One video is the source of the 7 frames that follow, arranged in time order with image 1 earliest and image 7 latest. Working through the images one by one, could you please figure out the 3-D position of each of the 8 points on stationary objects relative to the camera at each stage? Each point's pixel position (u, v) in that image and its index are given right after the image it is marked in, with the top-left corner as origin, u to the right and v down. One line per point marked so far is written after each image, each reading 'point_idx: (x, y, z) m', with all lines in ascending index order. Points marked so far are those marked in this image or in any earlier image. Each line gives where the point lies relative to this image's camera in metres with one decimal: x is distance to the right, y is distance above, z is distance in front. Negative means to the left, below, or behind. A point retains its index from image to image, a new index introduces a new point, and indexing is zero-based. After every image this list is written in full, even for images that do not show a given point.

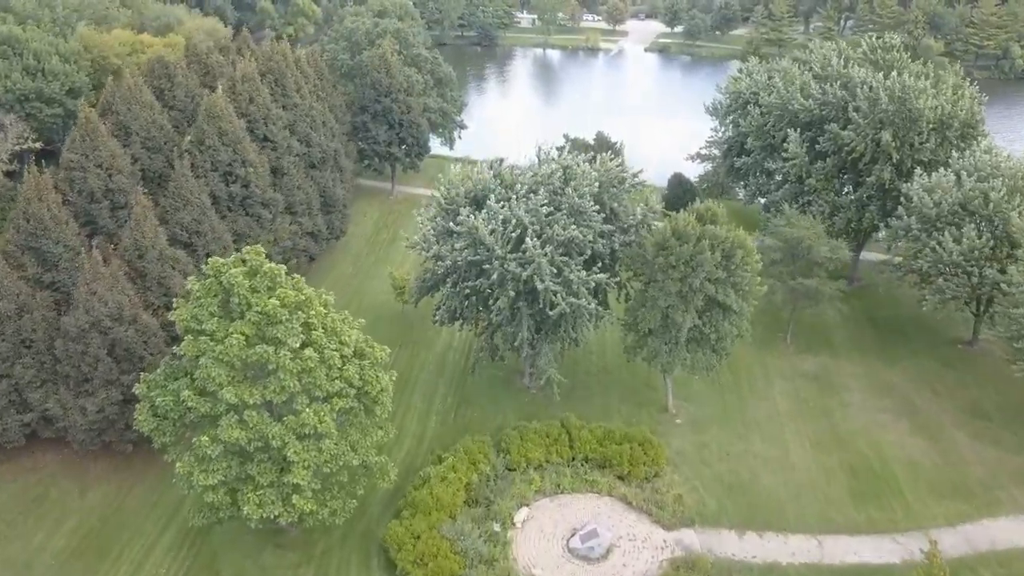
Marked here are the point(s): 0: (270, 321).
0: (-5.6, -0.8, +19.3) m
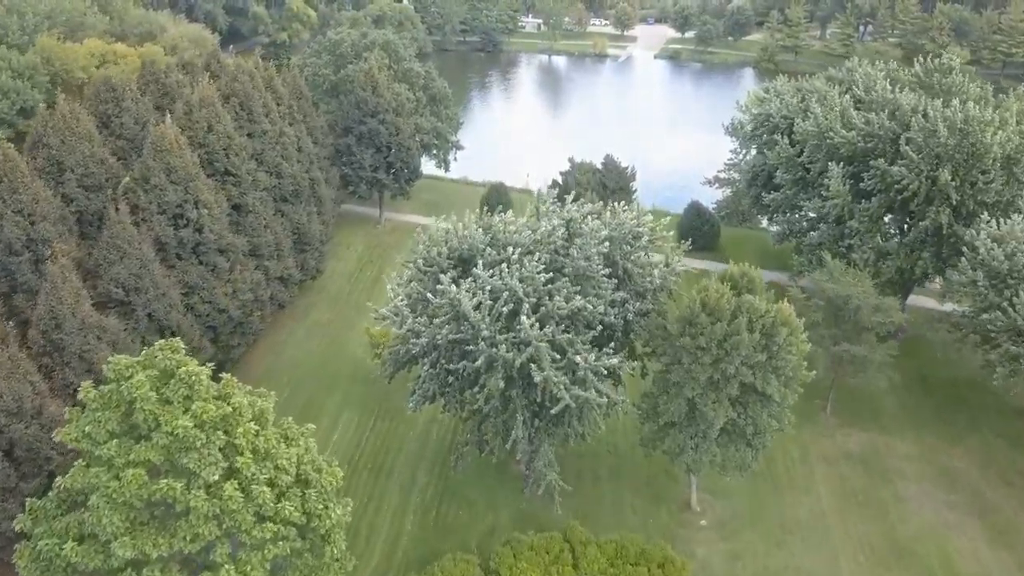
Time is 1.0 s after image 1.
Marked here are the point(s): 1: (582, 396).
0: (-5.9, -2.8, +14.8) m
1: (+1.6, -2.5, +19.5) m
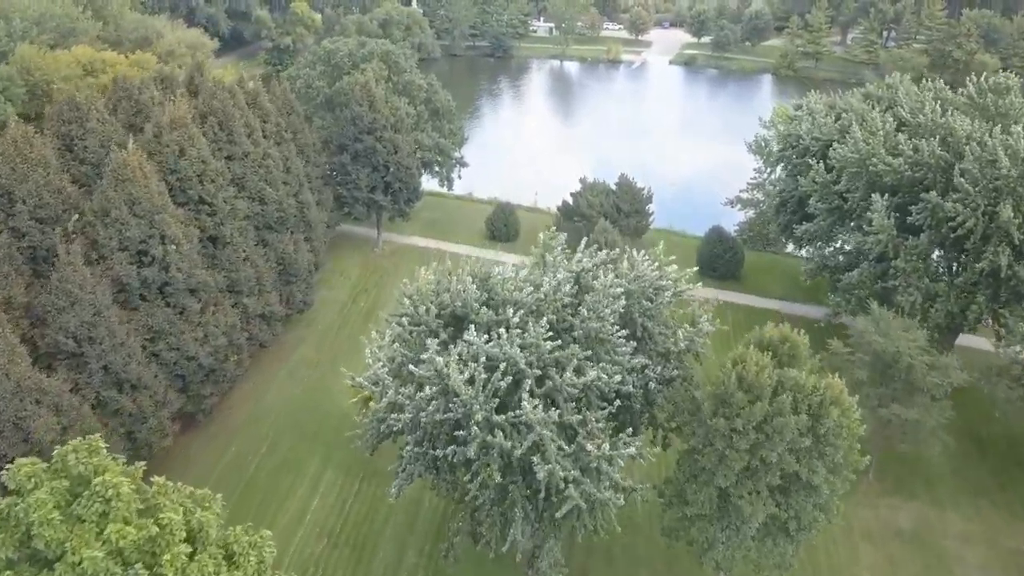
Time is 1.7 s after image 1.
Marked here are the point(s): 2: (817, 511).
0: (-5.9, -4.2, +11.8) m
1: (+1.6, -3.9, +16.4) m
2: (+6.4, -4.7, +17.5) m
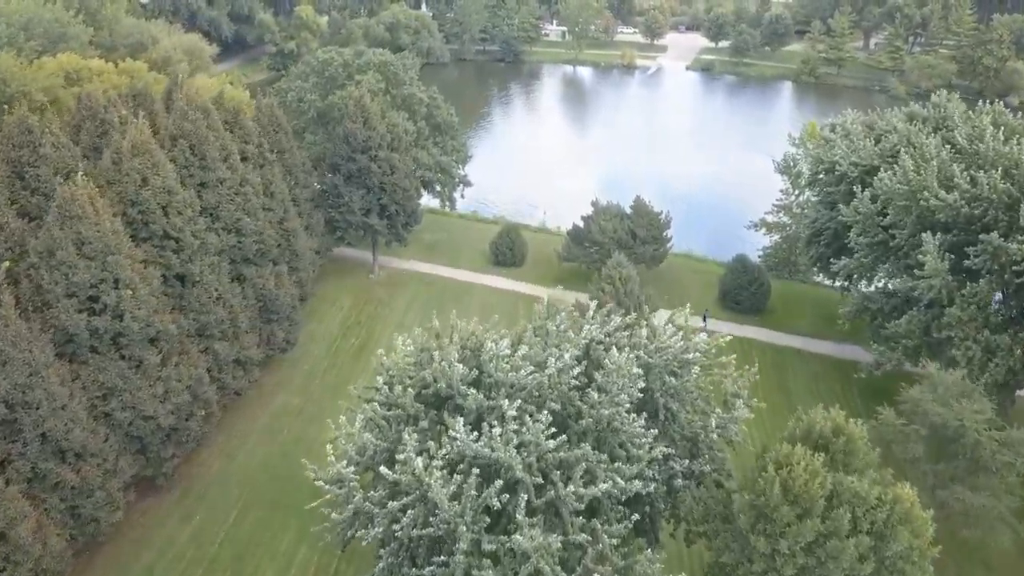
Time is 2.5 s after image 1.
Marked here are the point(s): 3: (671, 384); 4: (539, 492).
0: (-6.1, -5.5, +8.7) m
1: (+1.5, -5.3, +13.2) m
2: (+6.3, -6.1, +14.3) m
3: (+3.0, -1.8, +15.9) m
4: (+0.5, -3.4, +14.0) m
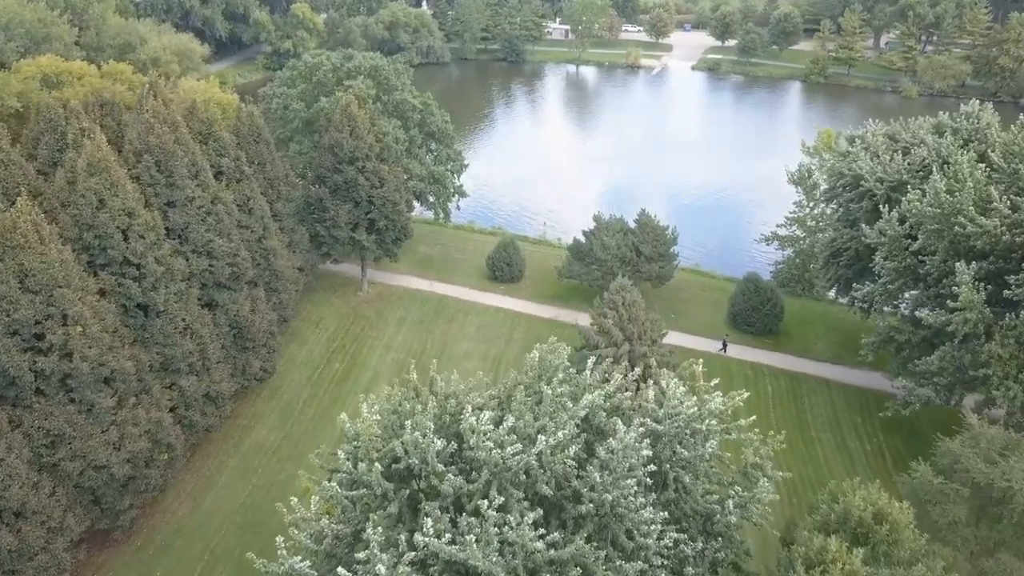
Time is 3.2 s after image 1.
0: (-6.4, -6.4, +6.6) m
1: (+1.2, -6.3, +11.0) m
2: (+6.0, -7.0, +12.1) m
3: (+2.8, -2.7, +13.7) m
4: (+0.2, -4.3, +11.8) m
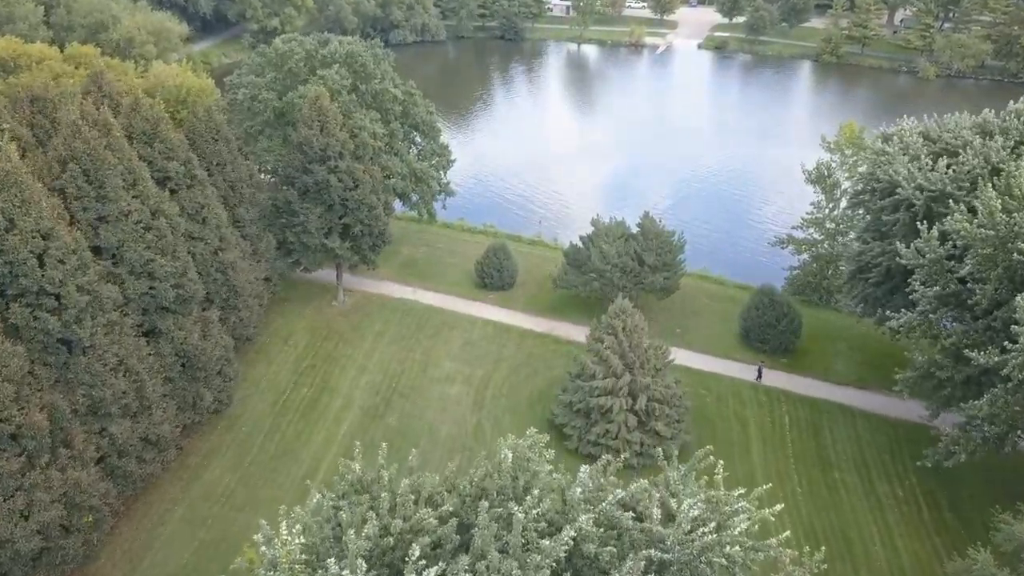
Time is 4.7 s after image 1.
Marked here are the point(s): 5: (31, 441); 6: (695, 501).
0: (-6.9, -7.7, +3.6) m
1: (+0.7, -7.4, +8.0) m
2: (+5.5, -8.1, +9.0) m
3: (+2.3, -3.8, +10.5) m
4: (-0.3, -5.4, +8.7) m
5: (-10.3, -3.2, +17.9) m
6: (+2.5, -2.7, +11.3) m
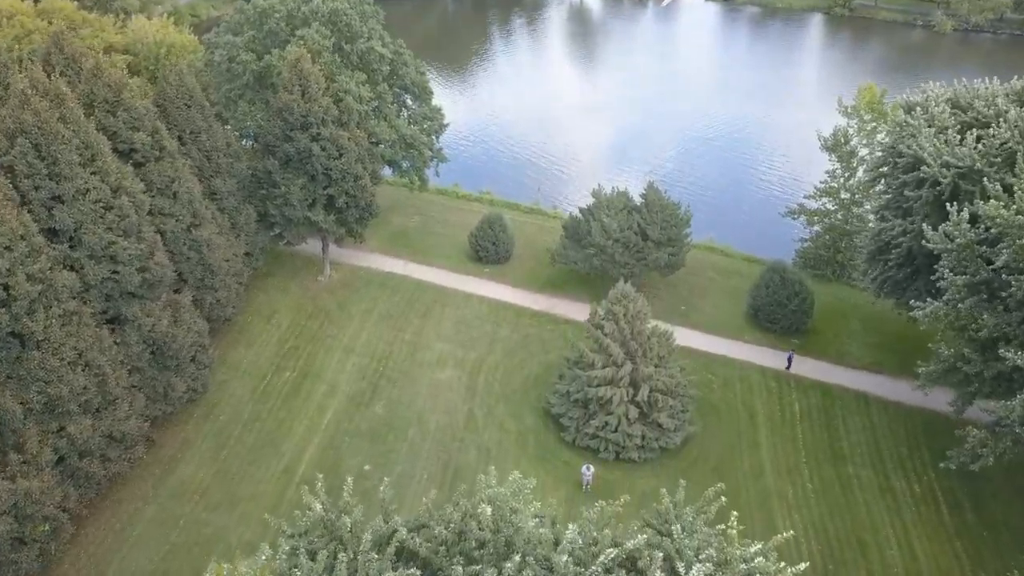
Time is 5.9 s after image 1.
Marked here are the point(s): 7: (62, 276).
0: (-7.2, -8.3, +2.3) m
1: (+0.5, -7.8, +6.7) m
2: (+5.3, -8.5, +7.7) m
3: (+2.1, -4.1, +9.0) m
4: (-0.5, -5.8, +7.3) m
5: (-10.5, -3.1, +16.4) m
6: (+2.3, -3.0, +9.7) m
7: (-10.3, +0.3, +19.0) m
